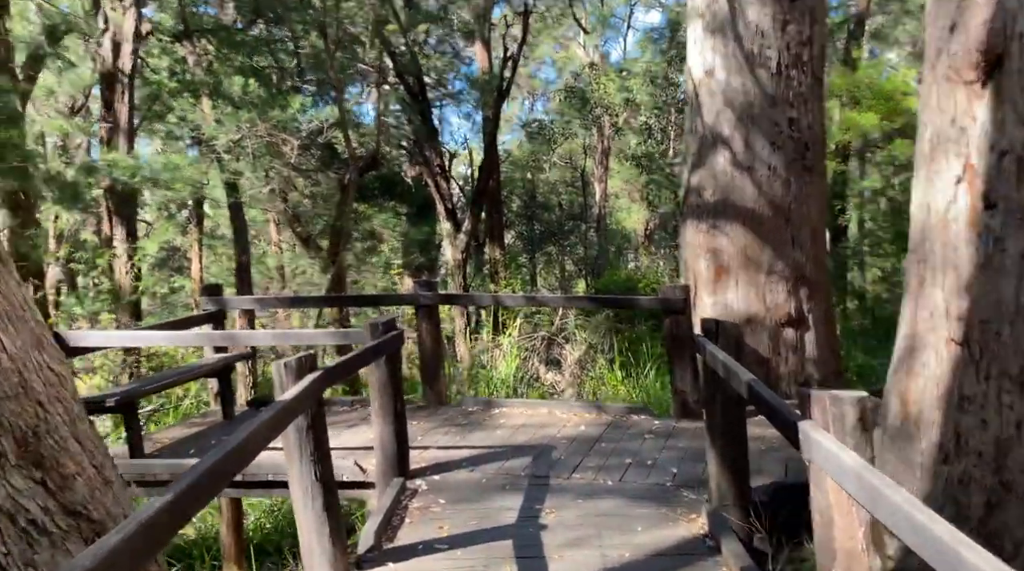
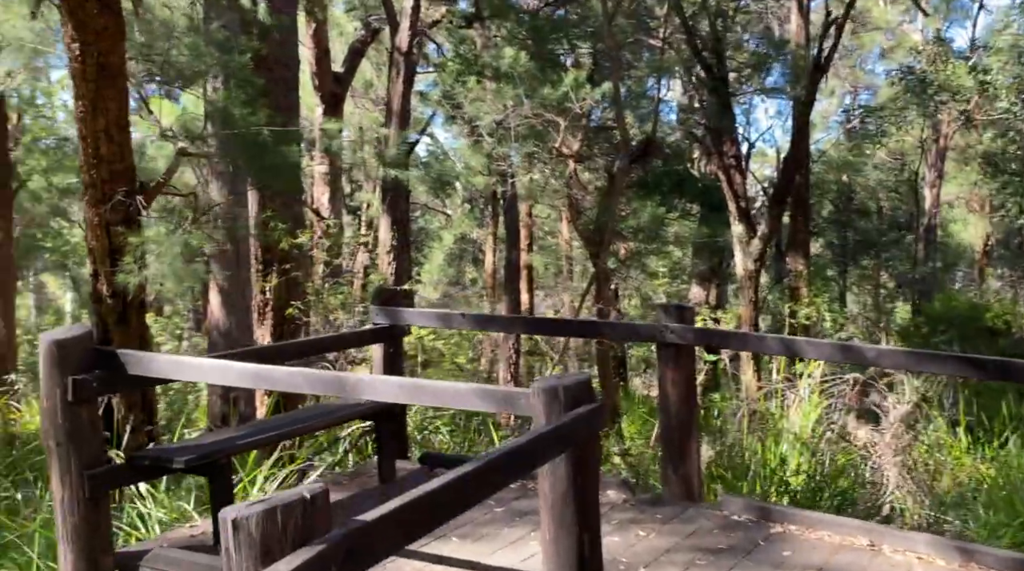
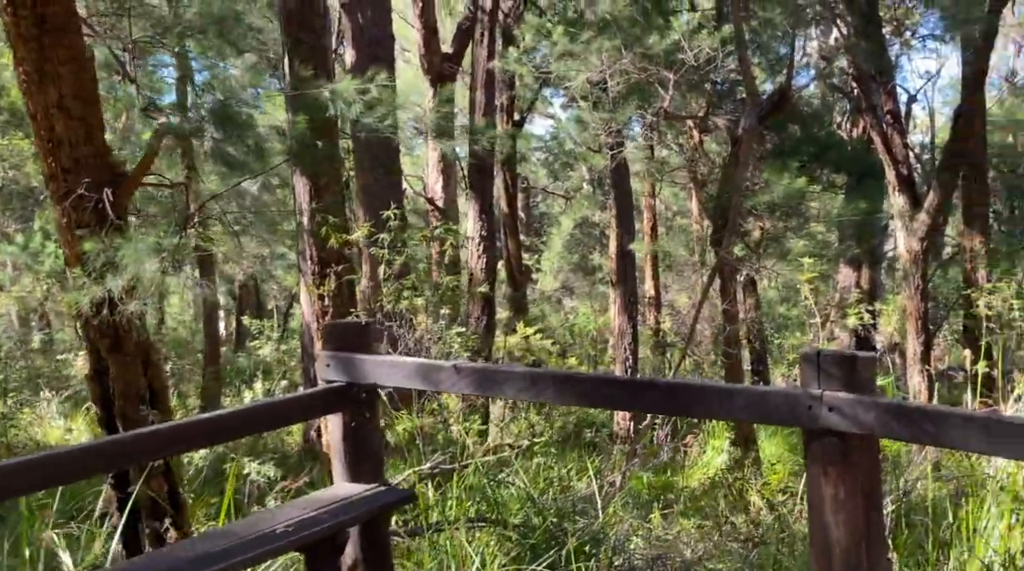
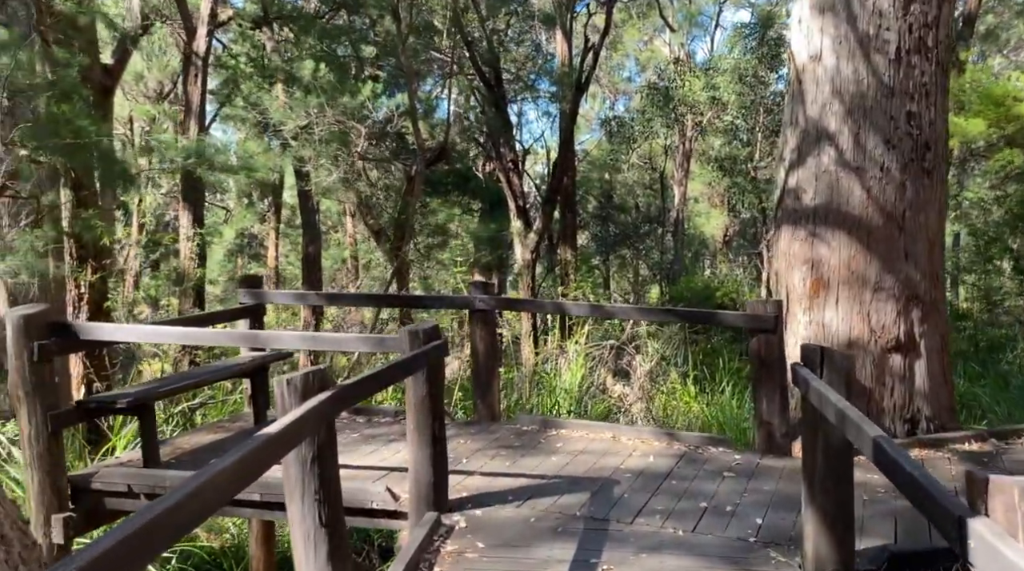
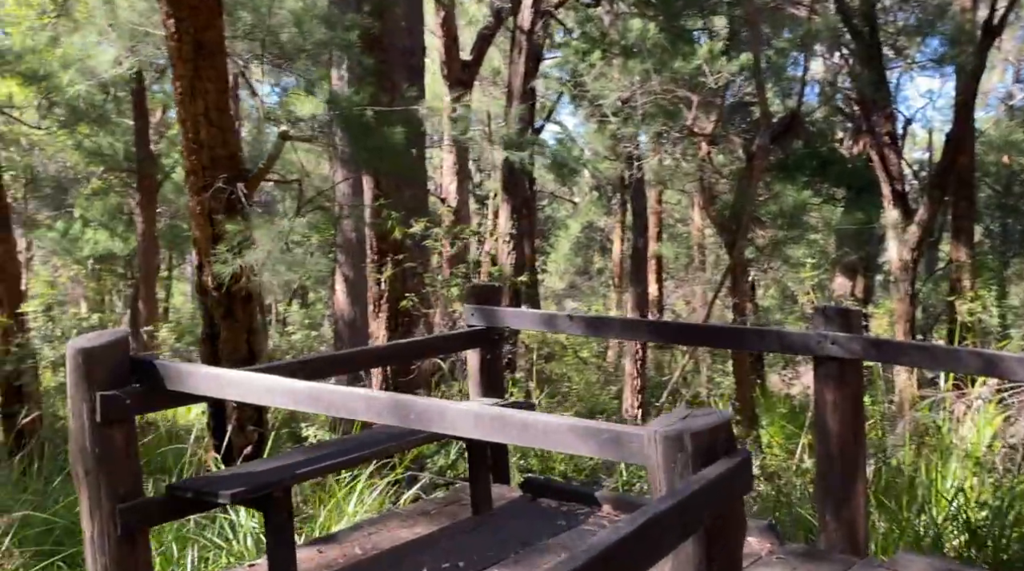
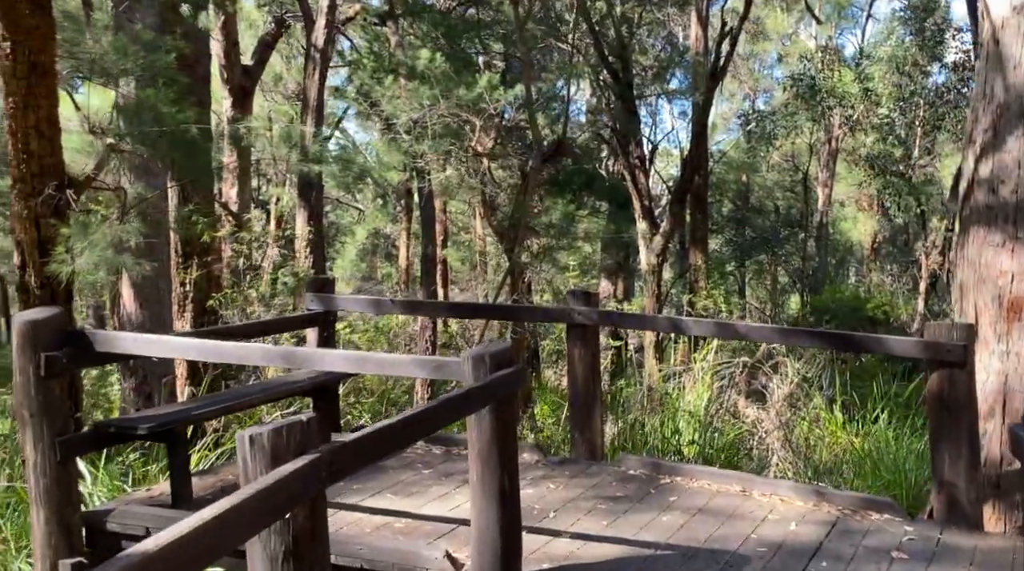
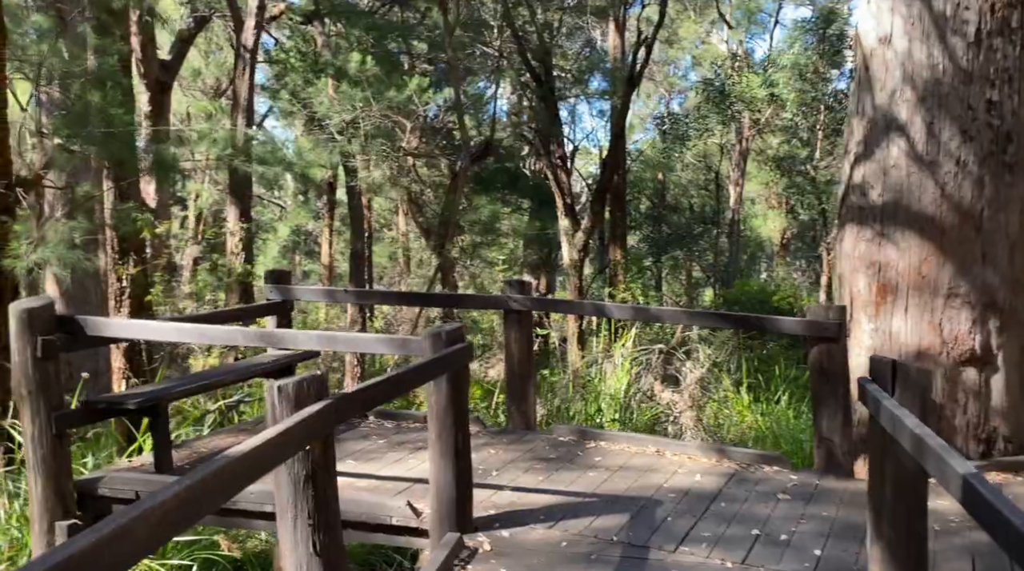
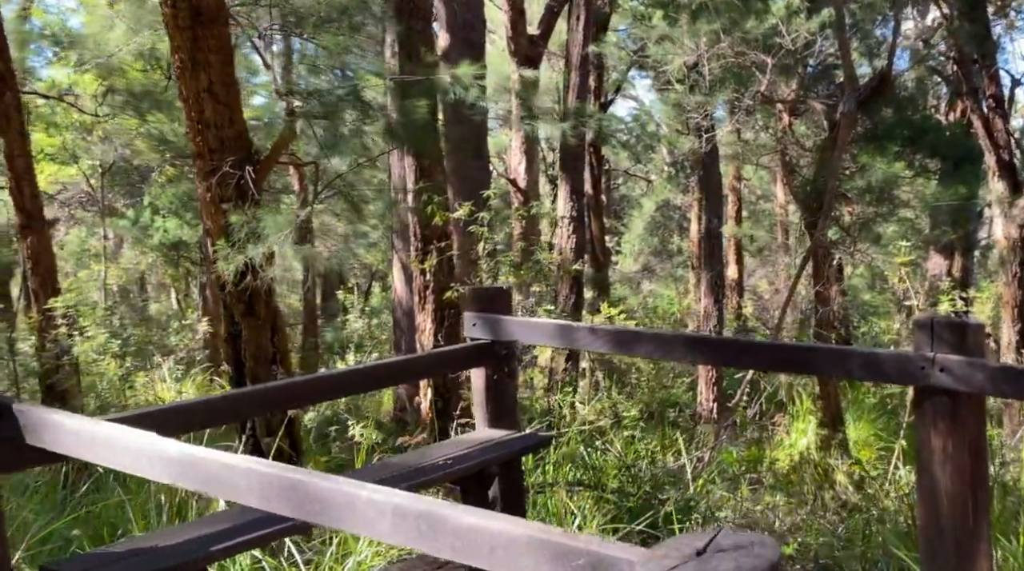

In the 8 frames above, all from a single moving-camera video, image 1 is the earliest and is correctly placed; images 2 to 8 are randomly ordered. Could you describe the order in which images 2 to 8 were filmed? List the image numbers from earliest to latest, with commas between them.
4, 7, 6, 2, 5, 8, 3
